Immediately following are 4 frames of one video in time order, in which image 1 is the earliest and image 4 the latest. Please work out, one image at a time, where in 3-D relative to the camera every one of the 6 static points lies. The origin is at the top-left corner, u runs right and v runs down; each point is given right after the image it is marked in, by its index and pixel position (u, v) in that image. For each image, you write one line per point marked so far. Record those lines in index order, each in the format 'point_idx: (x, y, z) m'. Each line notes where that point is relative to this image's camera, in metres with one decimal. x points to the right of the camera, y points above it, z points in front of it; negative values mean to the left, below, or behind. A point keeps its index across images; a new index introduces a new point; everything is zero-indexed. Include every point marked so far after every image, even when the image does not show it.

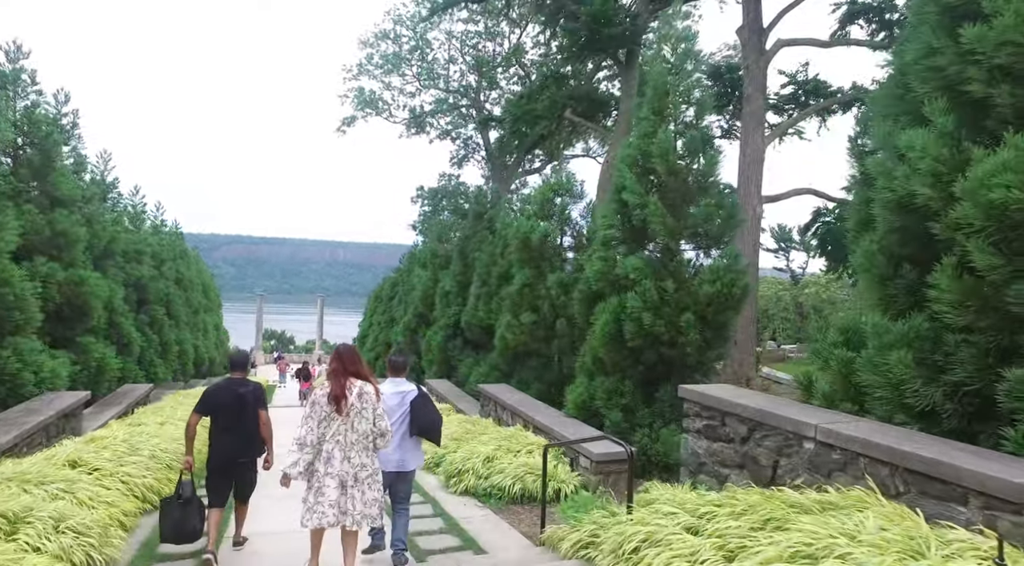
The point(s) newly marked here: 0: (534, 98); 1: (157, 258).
0: (+0.4, +3.8, +15.5) m
1: (-8.1, +0.5, +17.3) m
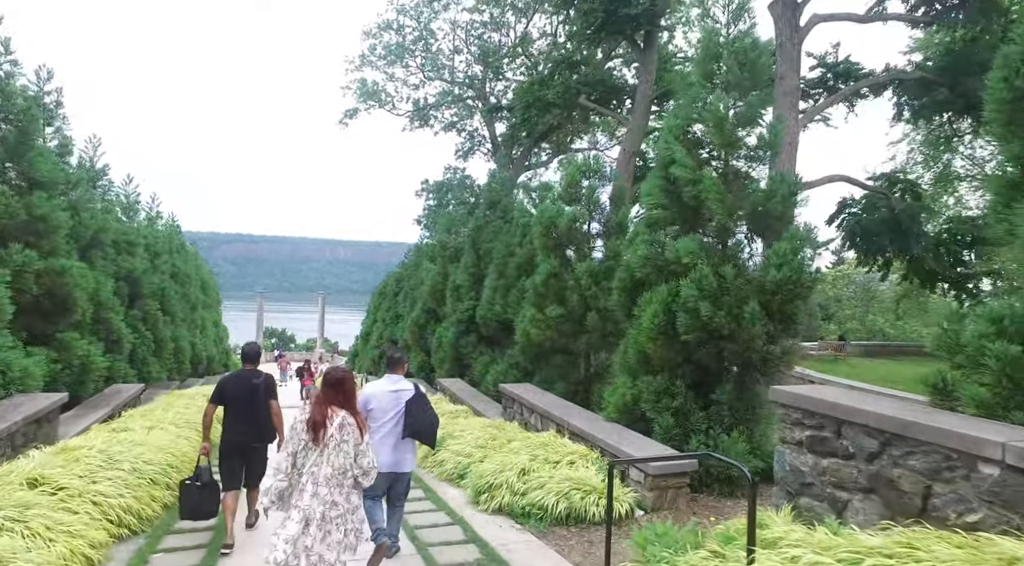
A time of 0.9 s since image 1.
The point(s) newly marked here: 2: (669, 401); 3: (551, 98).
0: (+0.7, +3.9, +14.6) m
1: (-7.8, +0.6, +16.4) m
2: (+1.3, -1.0, +6.3) m
3: (+0.8, +3.6, +14.5) m
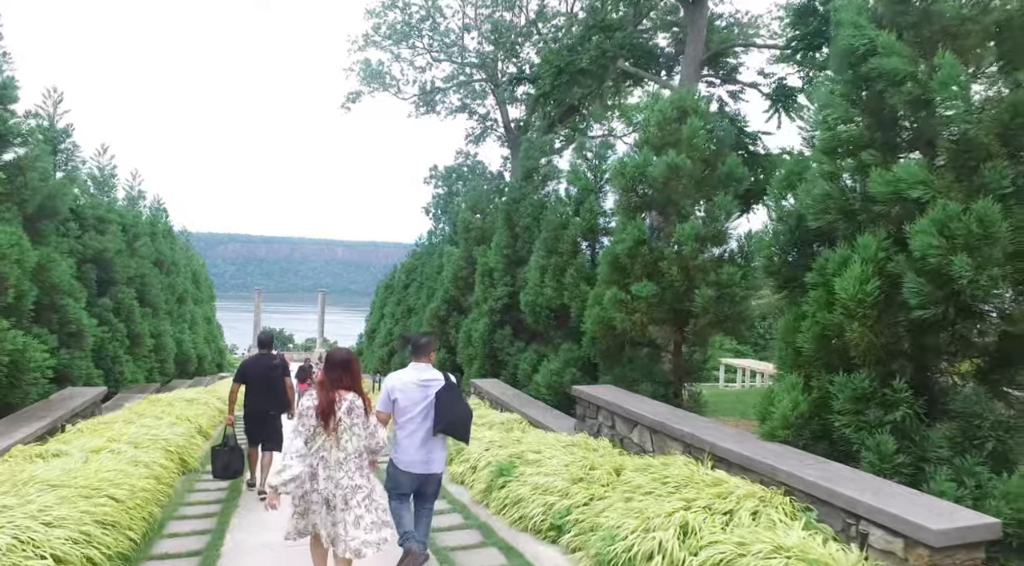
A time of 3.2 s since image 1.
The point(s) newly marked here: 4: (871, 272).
0: (+1.4, +4.2, +12.3) m
1: (-7.1, +0.9, +14.1) m
2: (+2.0, -0.7, +4.1) m
3: (+1.5, +3.9, +12.2) m
4: (+1.9, +0.1, +4.1) m
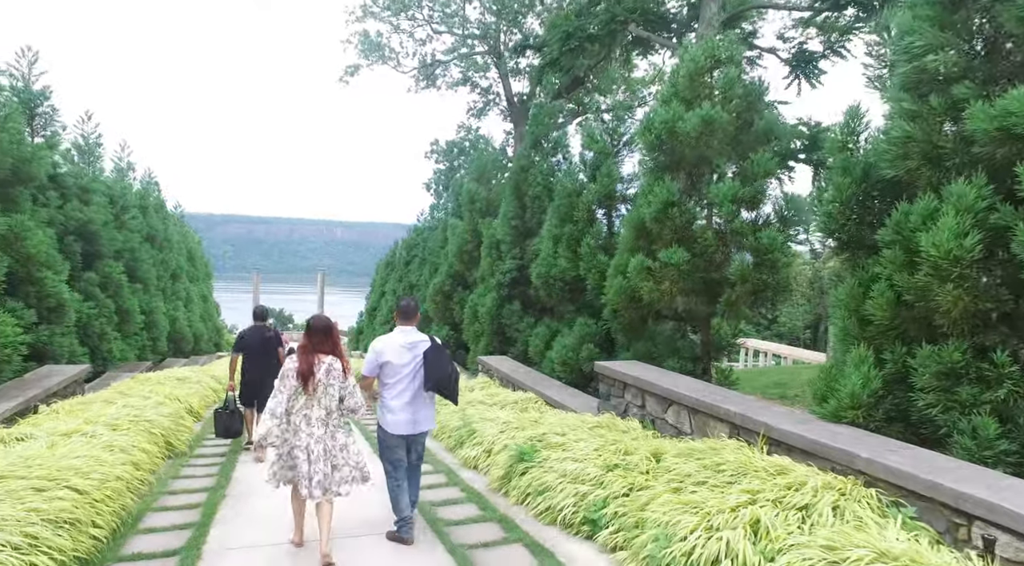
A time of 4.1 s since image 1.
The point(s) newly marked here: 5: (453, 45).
0: (+1.5, +4.6, +11.6) m
1: (-7.0, +1.3, +13.4) m
2: (+2.2, -0.5, +3.5) m
3: (+1.6, +4.3, +11.5) m
4: (+2.1, +0.3, +3.4) m
5: (-1.5, +6.1, +19.2) m
